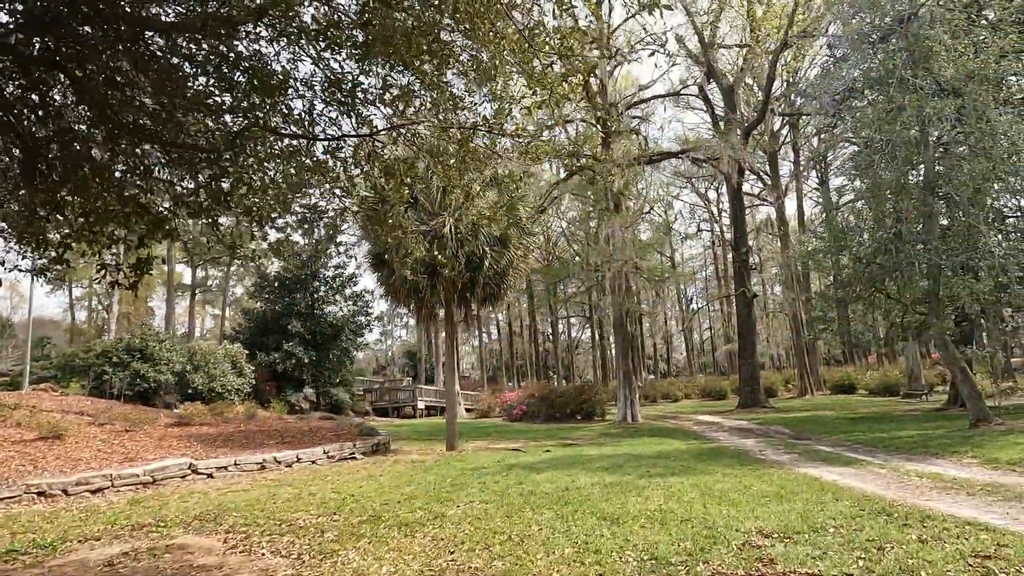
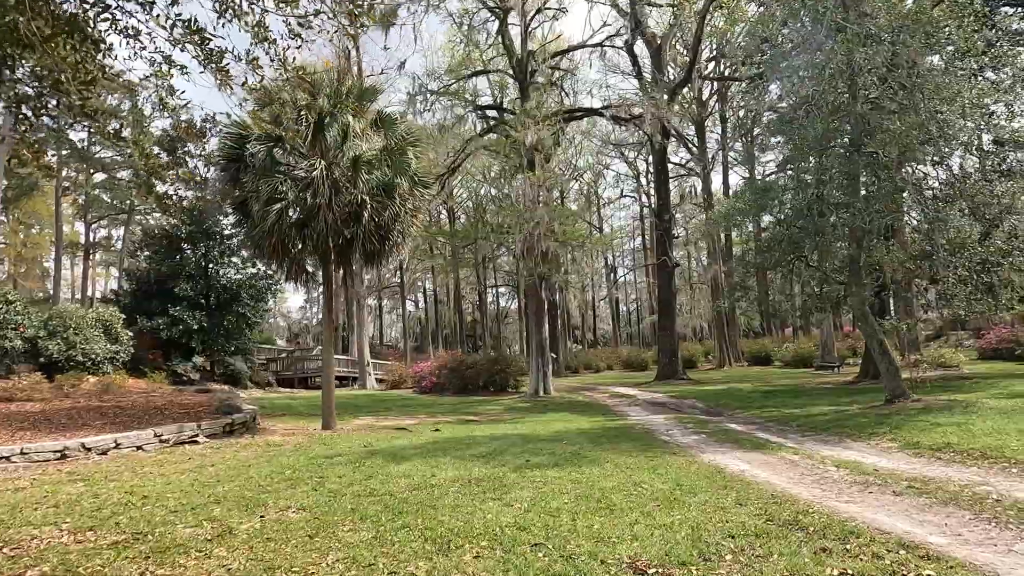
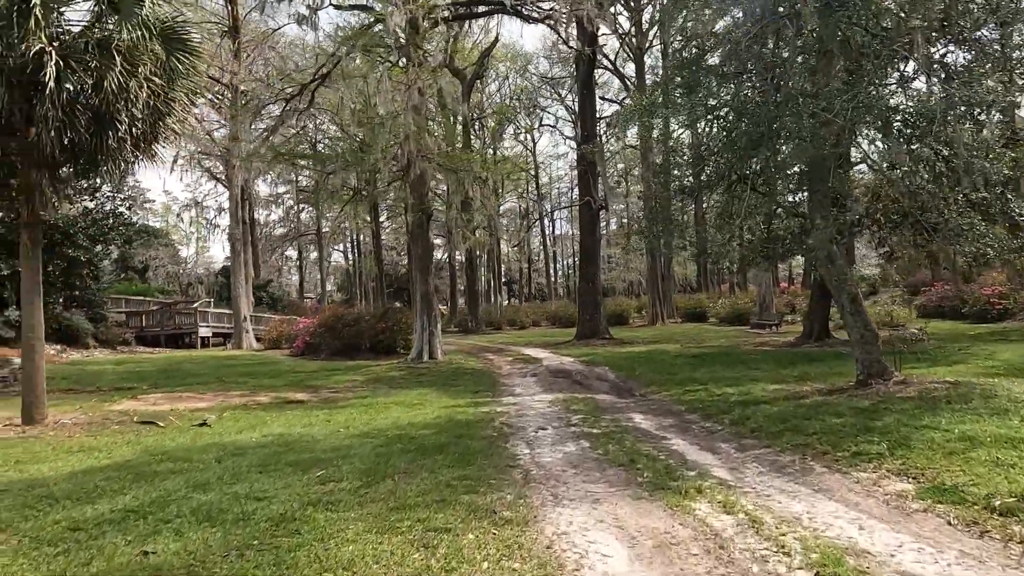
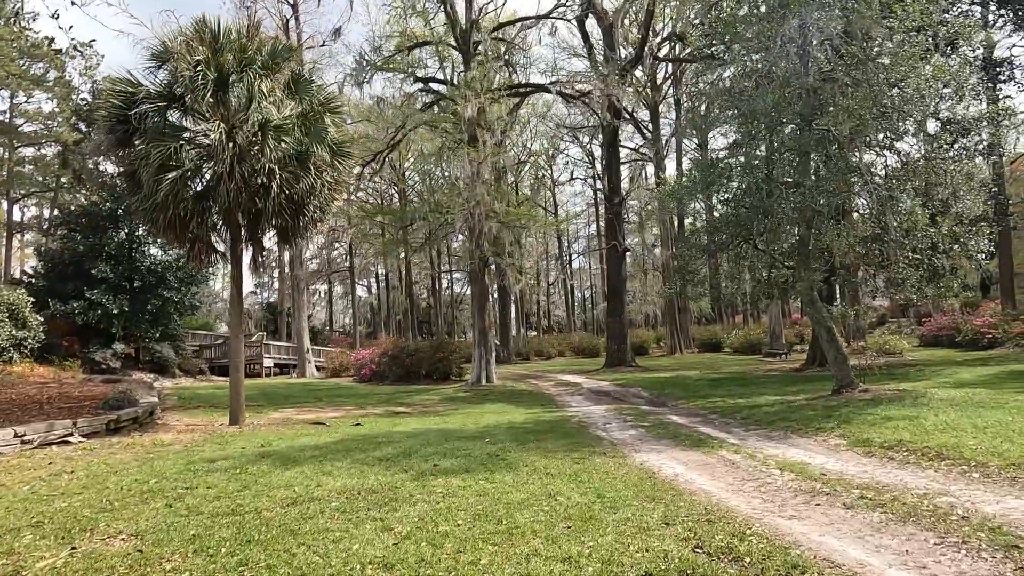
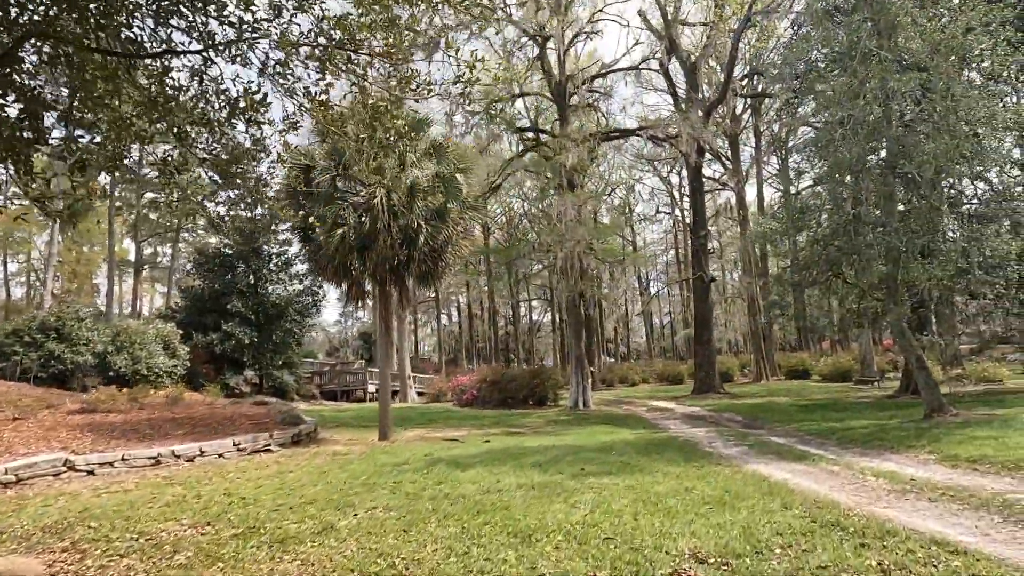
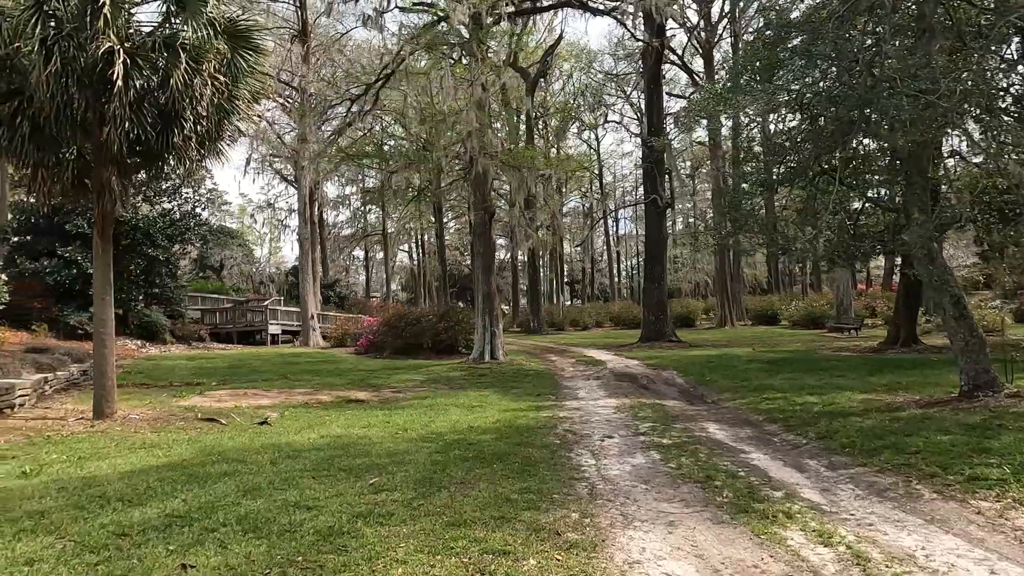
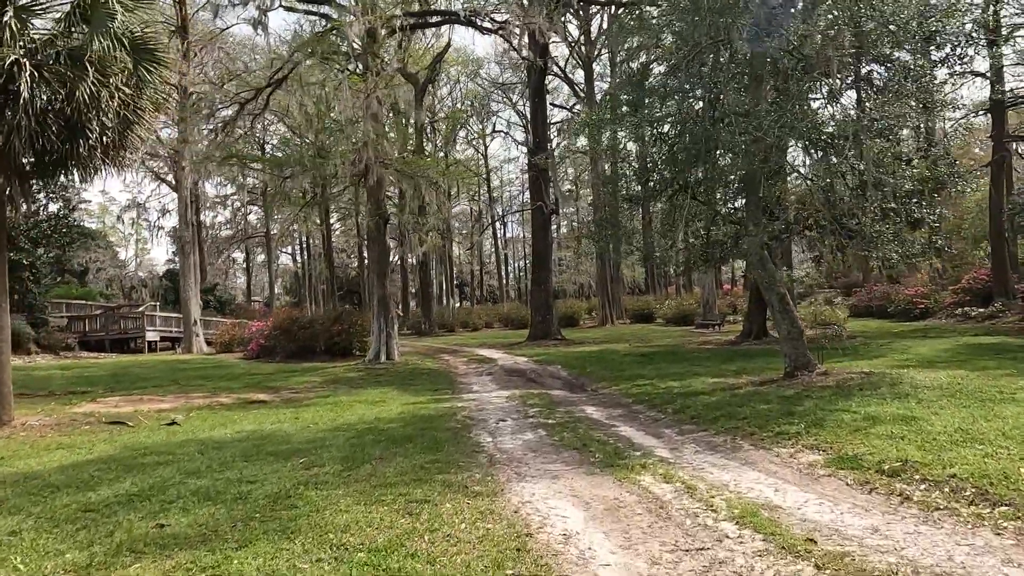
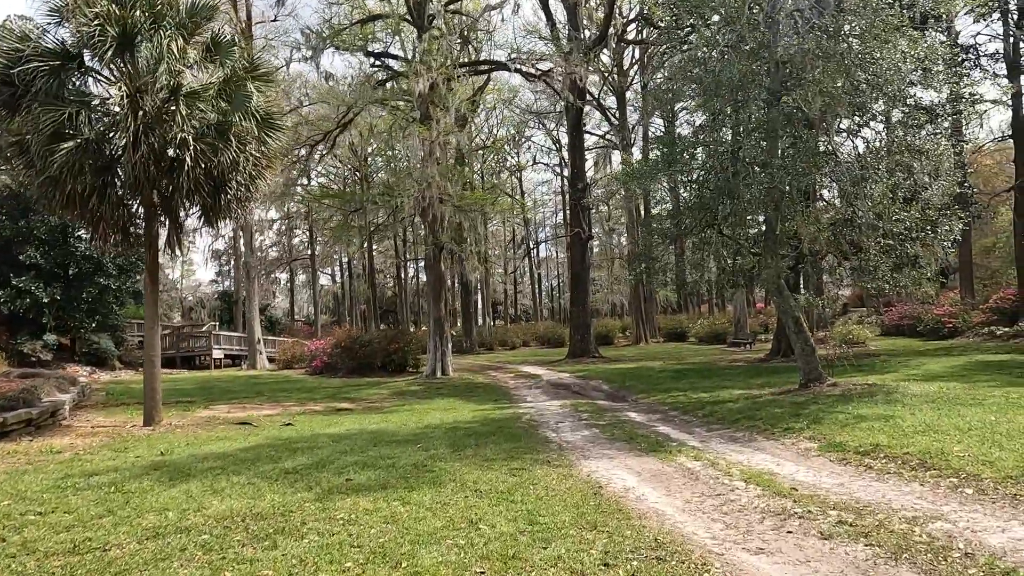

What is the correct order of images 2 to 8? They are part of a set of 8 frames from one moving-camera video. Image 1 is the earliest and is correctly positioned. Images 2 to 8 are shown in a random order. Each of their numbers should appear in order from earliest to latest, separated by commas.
5, 2, 4, 8, 7, 3, 6
